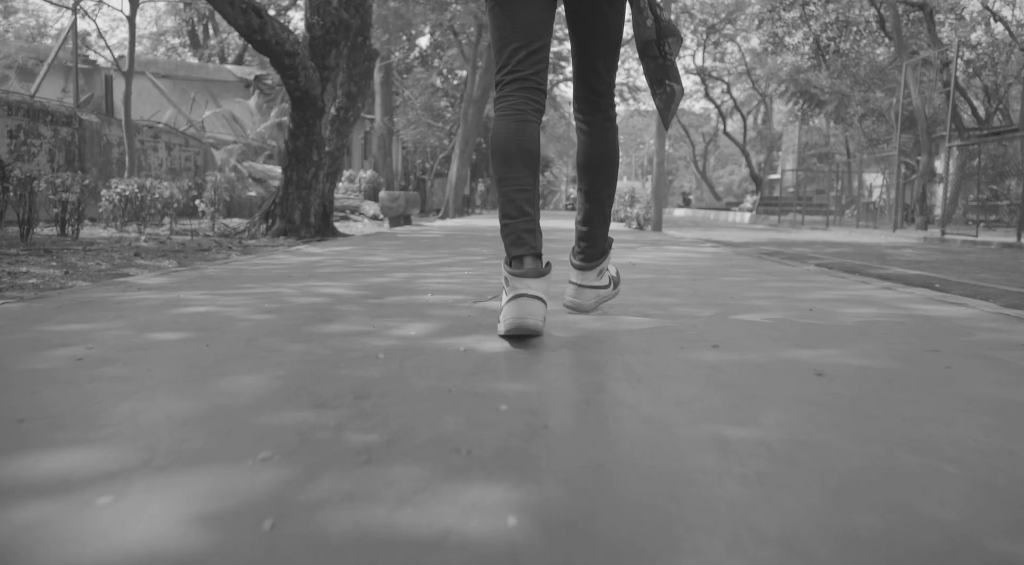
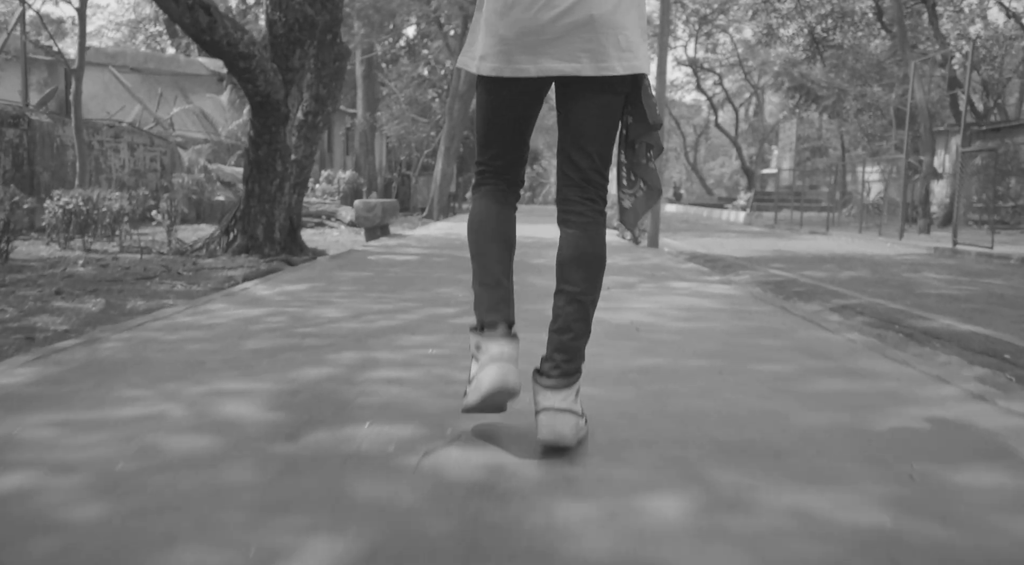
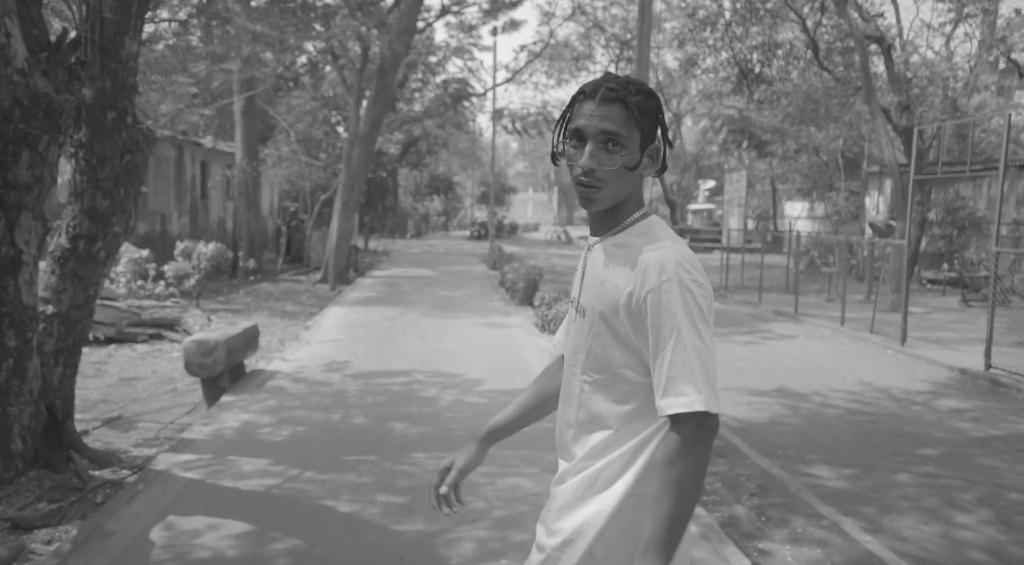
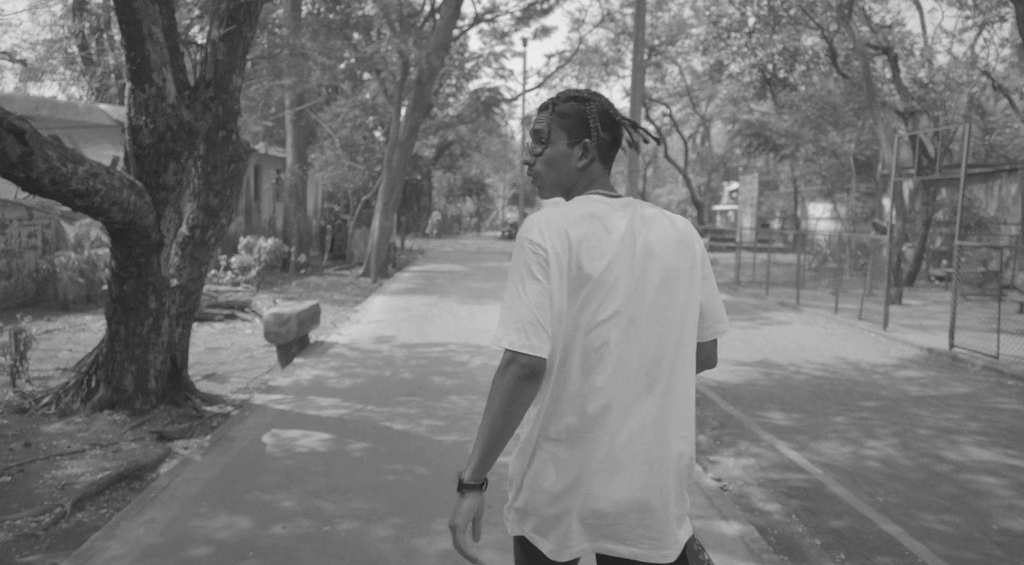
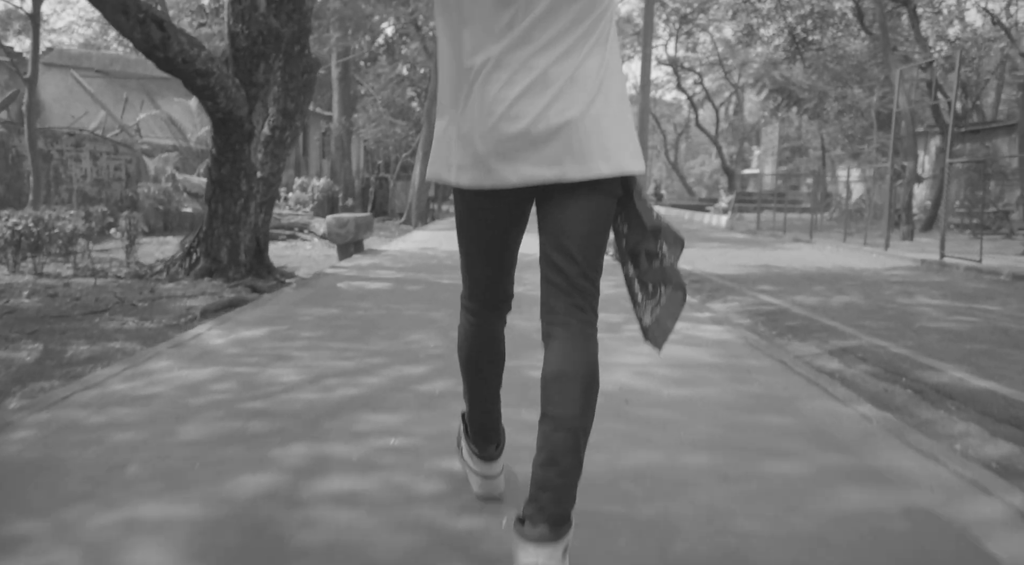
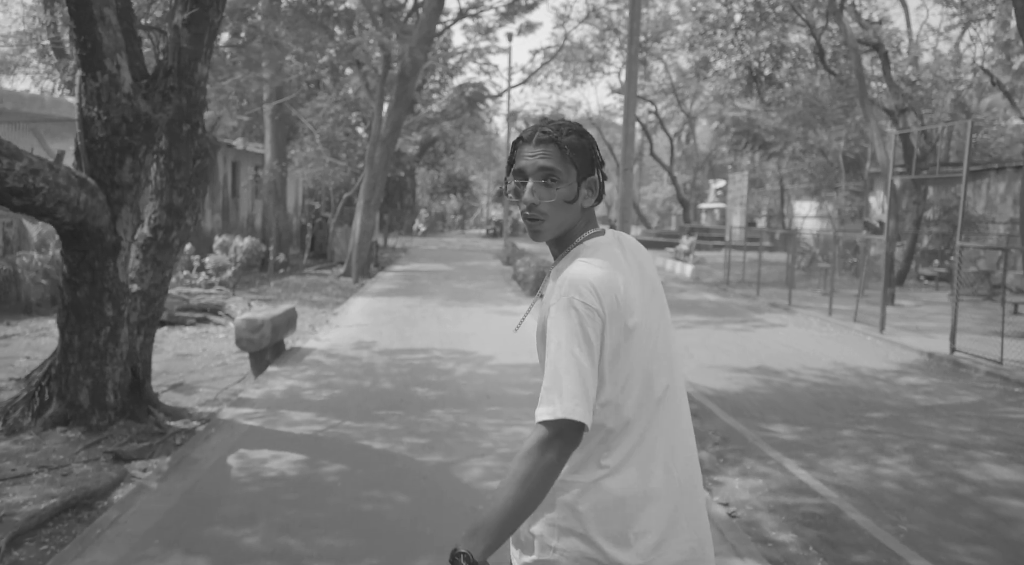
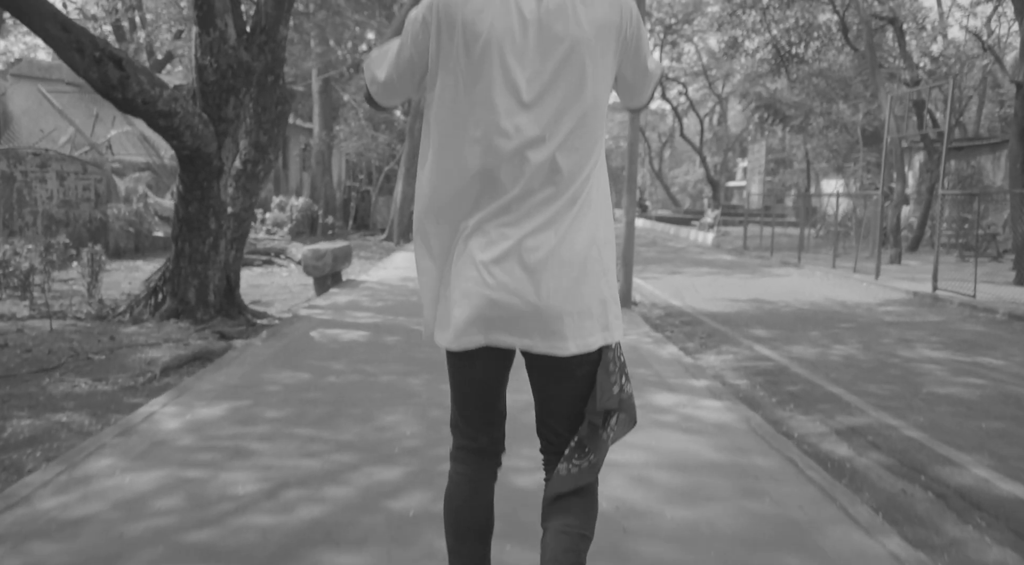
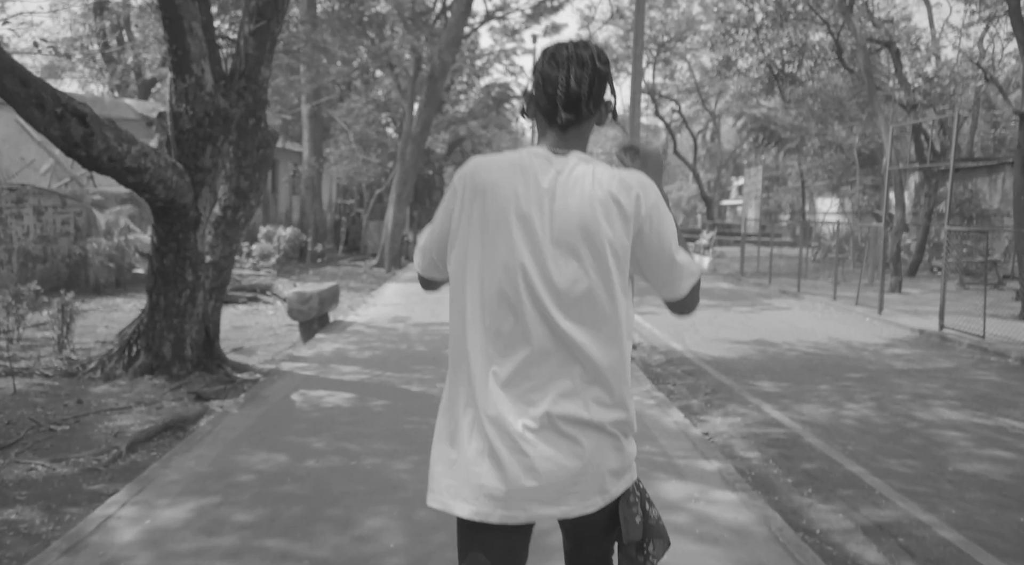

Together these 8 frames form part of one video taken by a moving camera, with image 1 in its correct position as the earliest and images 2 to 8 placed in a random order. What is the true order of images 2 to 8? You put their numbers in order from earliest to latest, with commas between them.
2, 5, 7, 8, 4, 6, 3
